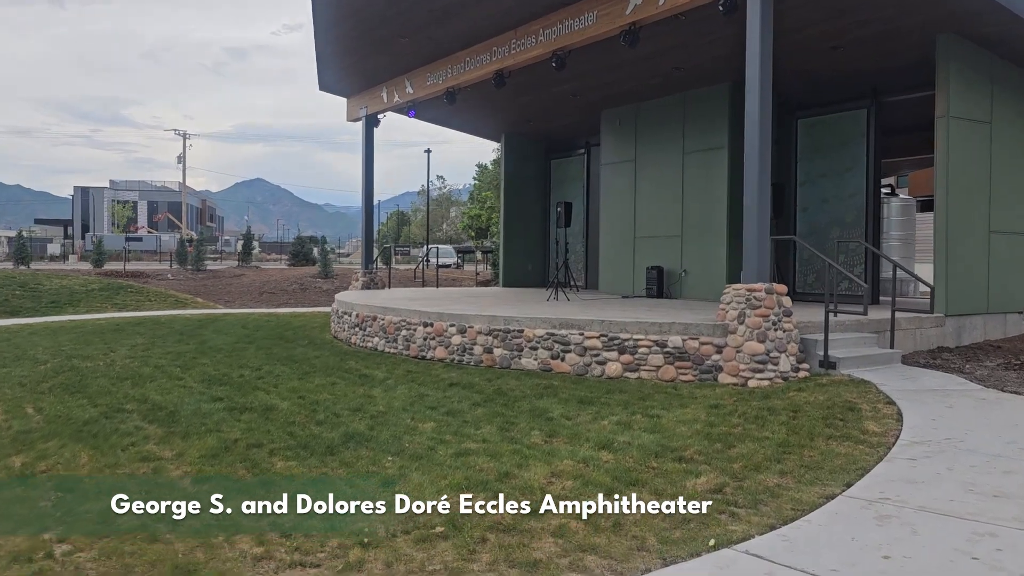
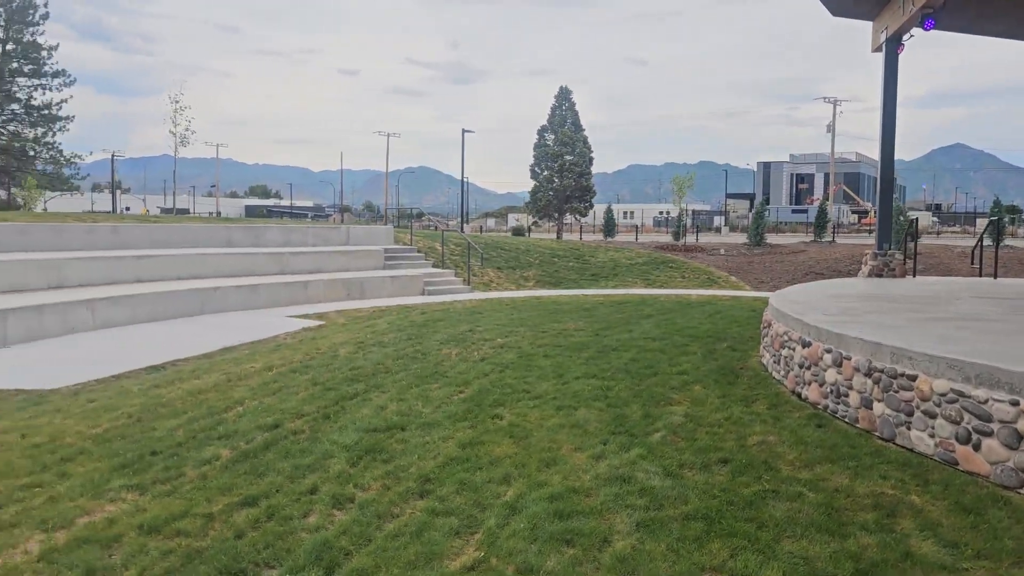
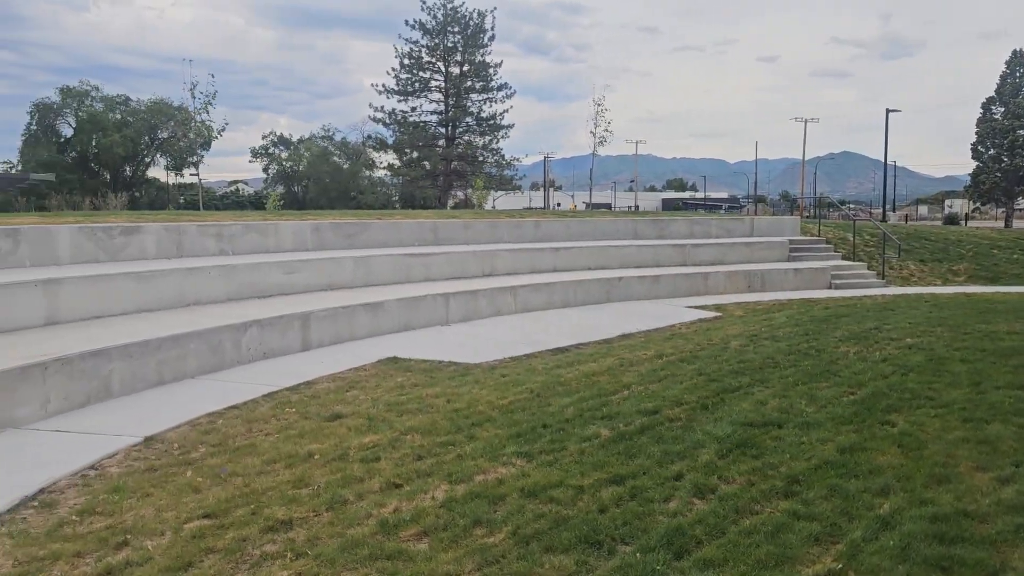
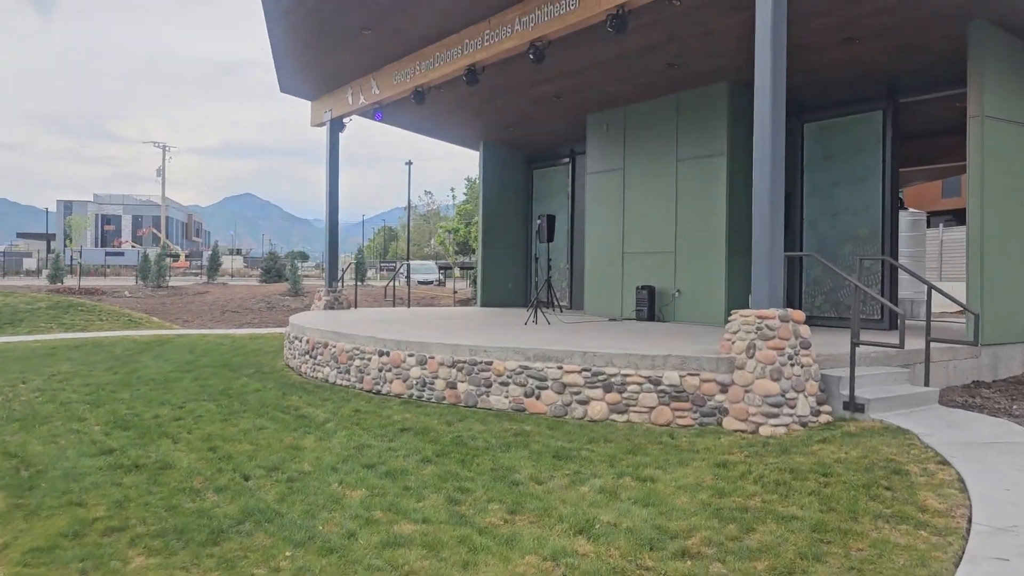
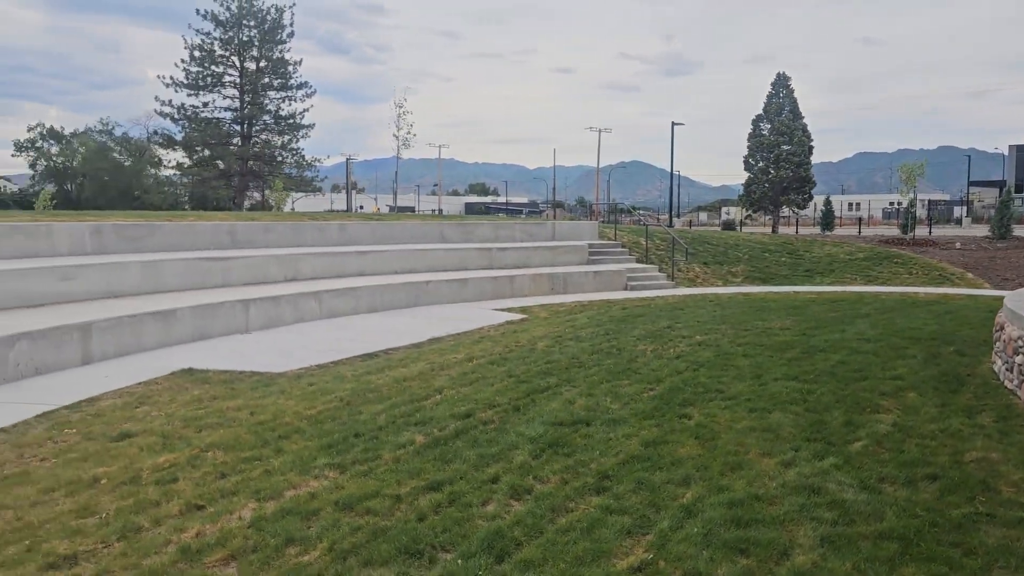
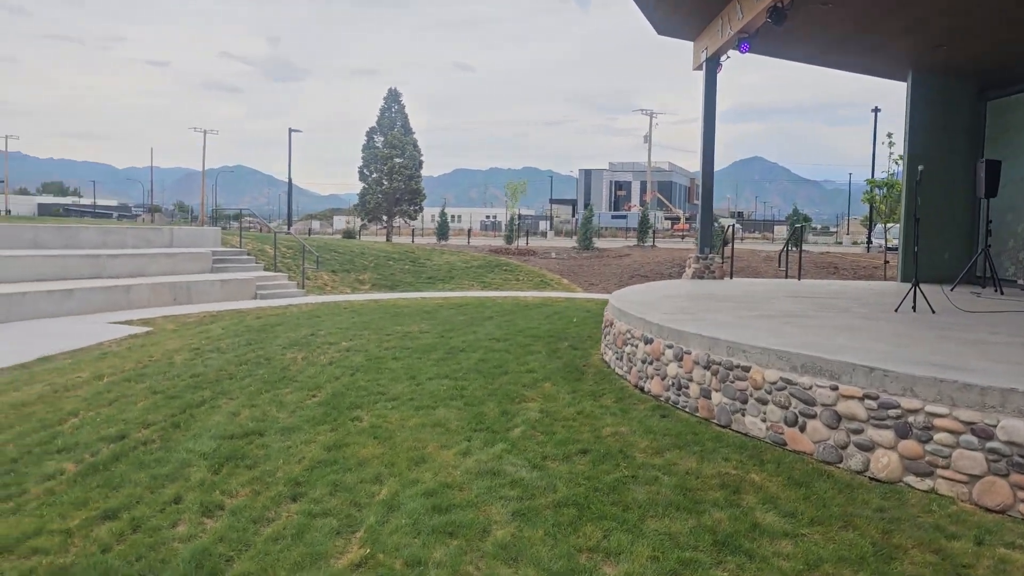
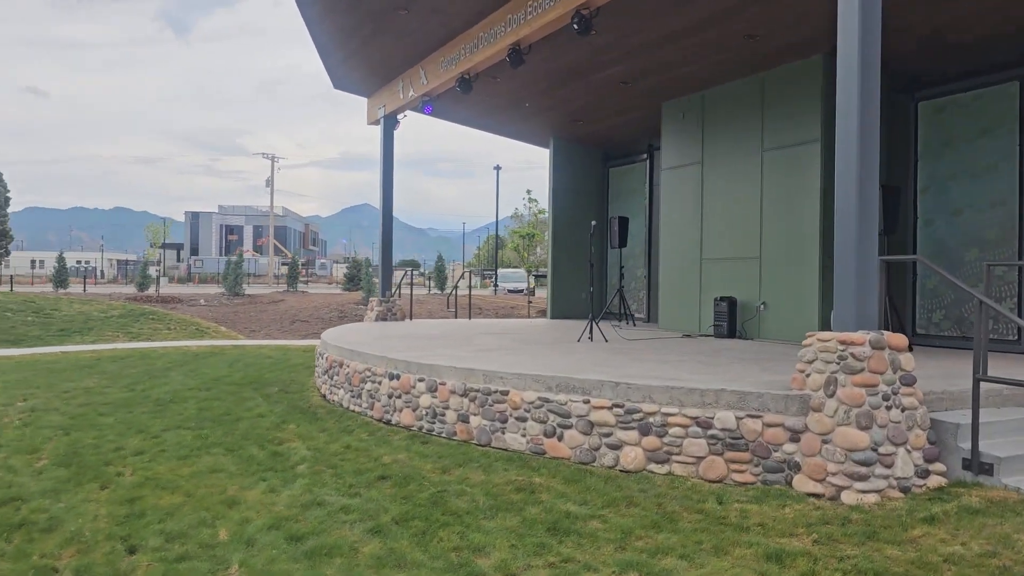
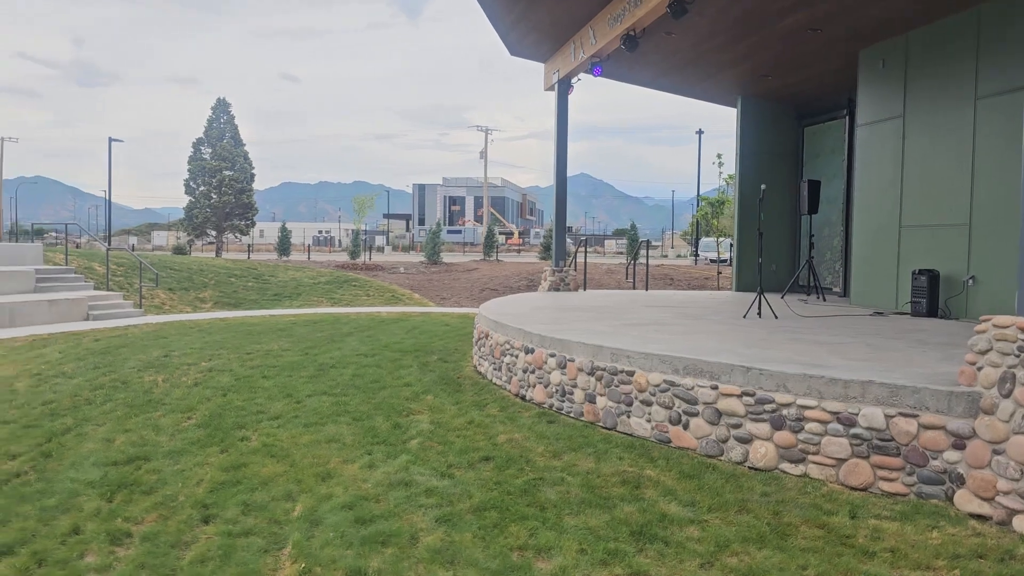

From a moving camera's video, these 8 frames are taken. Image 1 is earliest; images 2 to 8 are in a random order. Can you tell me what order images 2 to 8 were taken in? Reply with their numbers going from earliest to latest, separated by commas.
4, 7, 8, 6, 2, 5, 3
